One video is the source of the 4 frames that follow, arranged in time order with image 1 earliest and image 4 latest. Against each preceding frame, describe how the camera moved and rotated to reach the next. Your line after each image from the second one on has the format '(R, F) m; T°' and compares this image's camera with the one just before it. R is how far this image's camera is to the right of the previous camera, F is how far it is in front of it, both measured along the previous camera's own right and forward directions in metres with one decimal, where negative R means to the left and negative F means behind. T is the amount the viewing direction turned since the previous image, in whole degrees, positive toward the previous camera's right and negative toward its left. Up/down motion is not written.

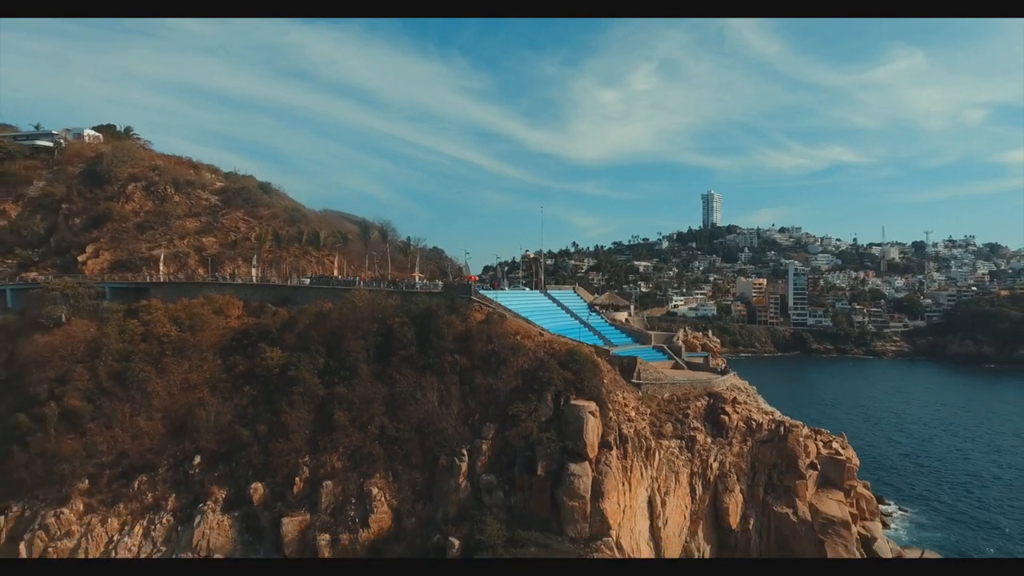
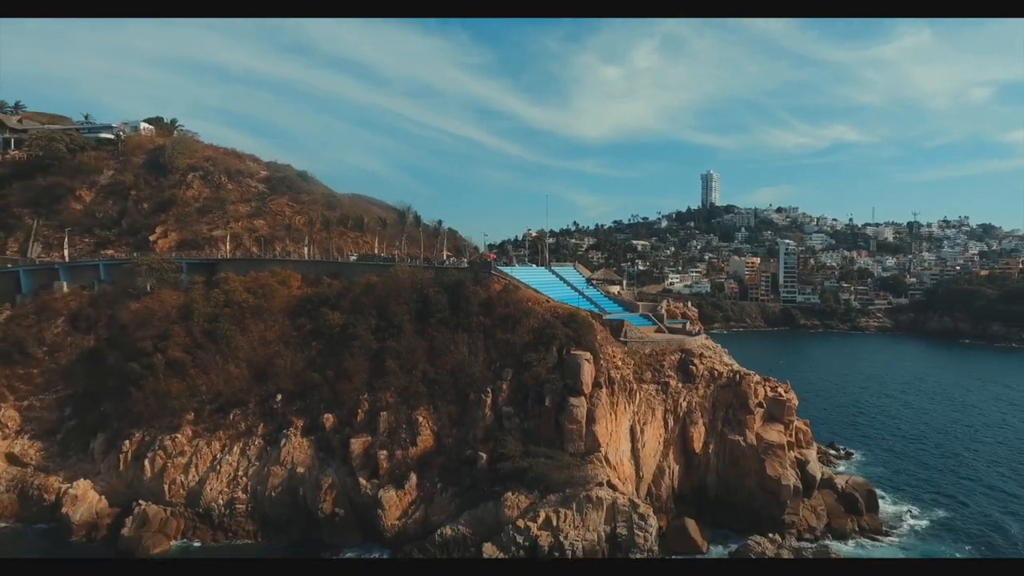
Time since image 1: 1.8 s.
(-0.6, -5.5) m; 0°
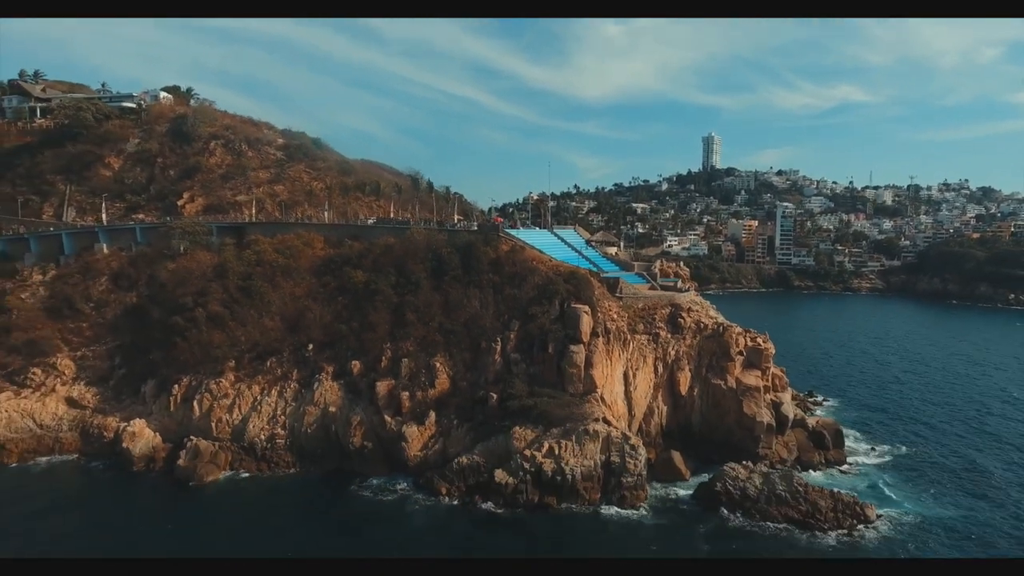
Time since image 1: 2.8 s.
(-0.3, -2.9) m; 0°
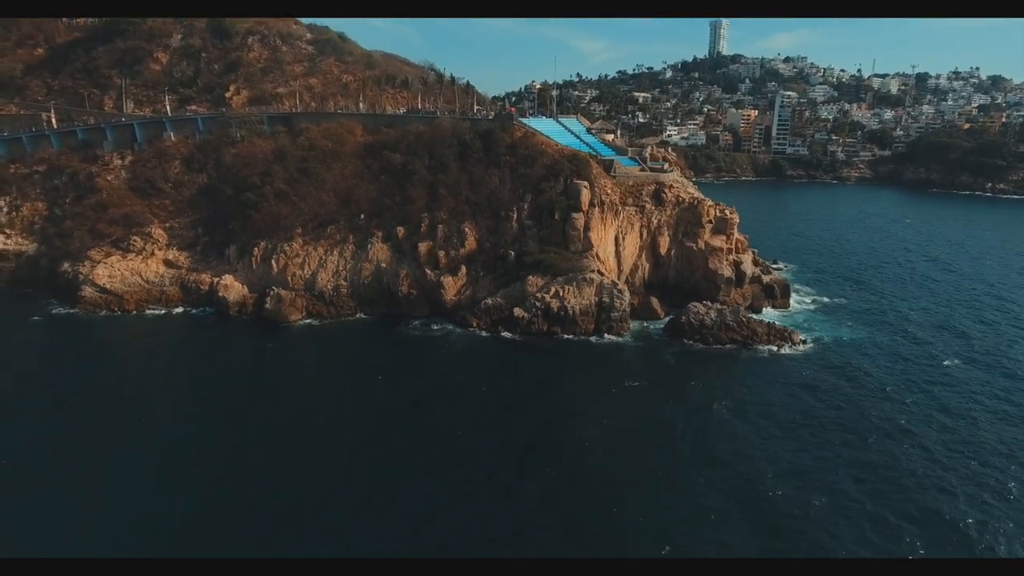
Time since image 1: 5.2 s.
(-0.8, -7.0) m; 0°
